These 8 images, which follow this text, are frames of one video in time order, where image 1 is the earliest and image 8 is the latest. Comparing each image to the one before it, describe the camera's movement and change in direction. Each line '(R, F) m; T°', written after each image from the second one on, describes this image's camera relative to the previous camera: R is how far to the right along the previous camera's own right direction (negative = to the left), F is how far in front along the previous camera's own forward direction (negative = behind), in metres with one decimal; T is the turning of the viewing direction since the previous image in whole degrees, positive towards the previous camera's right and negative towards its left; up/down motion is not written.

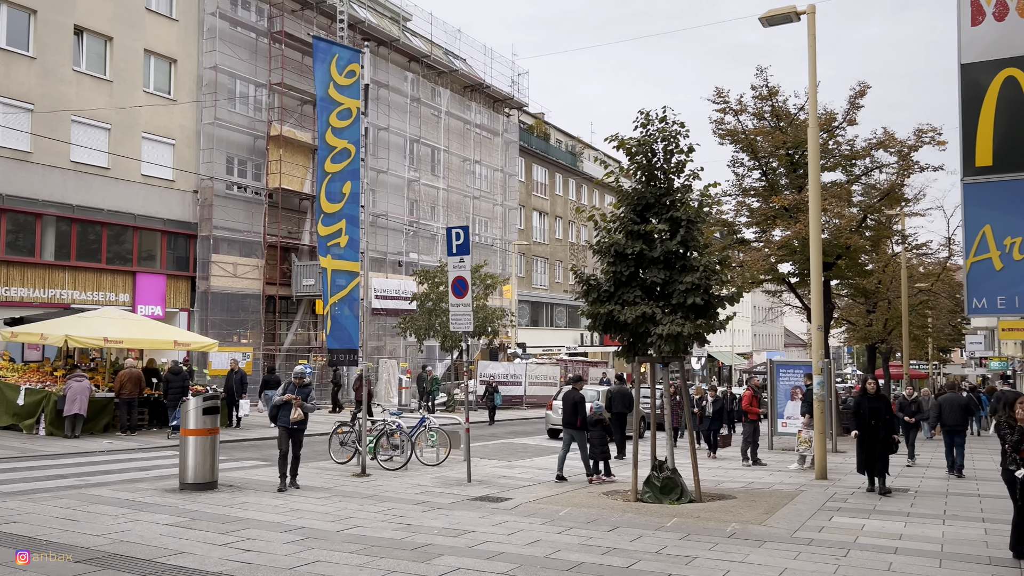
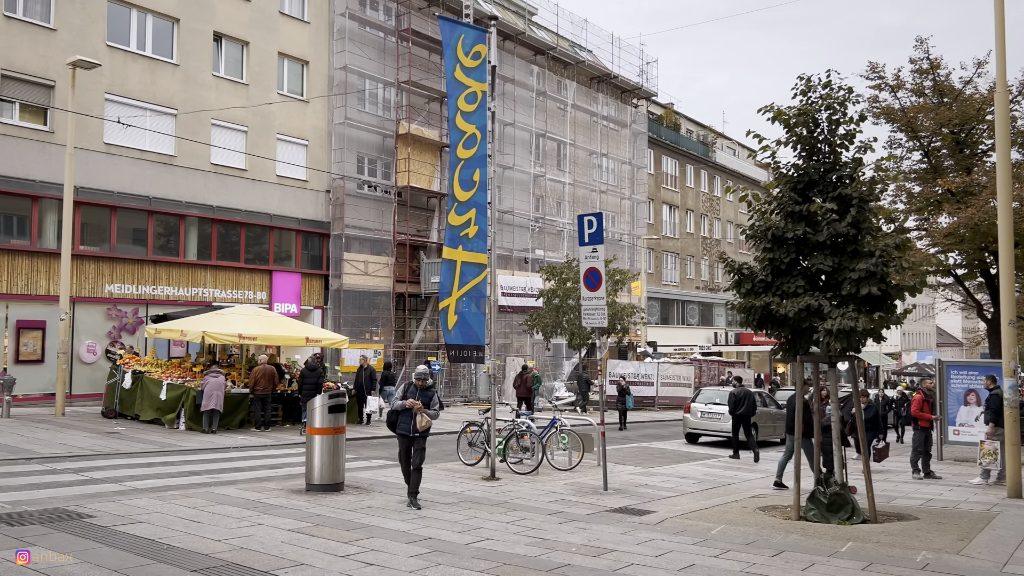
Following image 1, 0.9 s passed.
(-0.2, +0.9) m; -9°
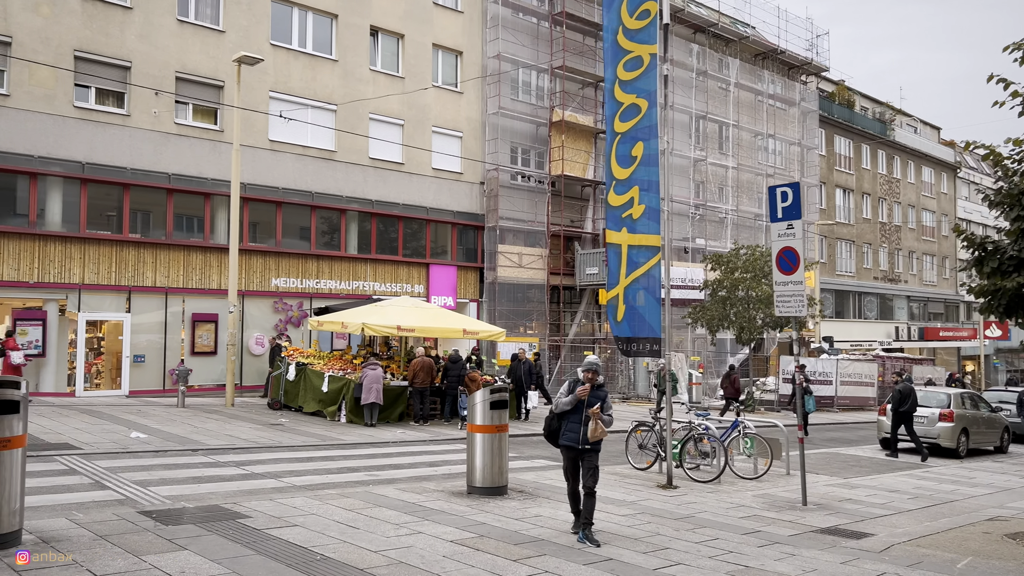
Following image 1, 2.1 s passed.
(-0.3, +1.1) m; -10°
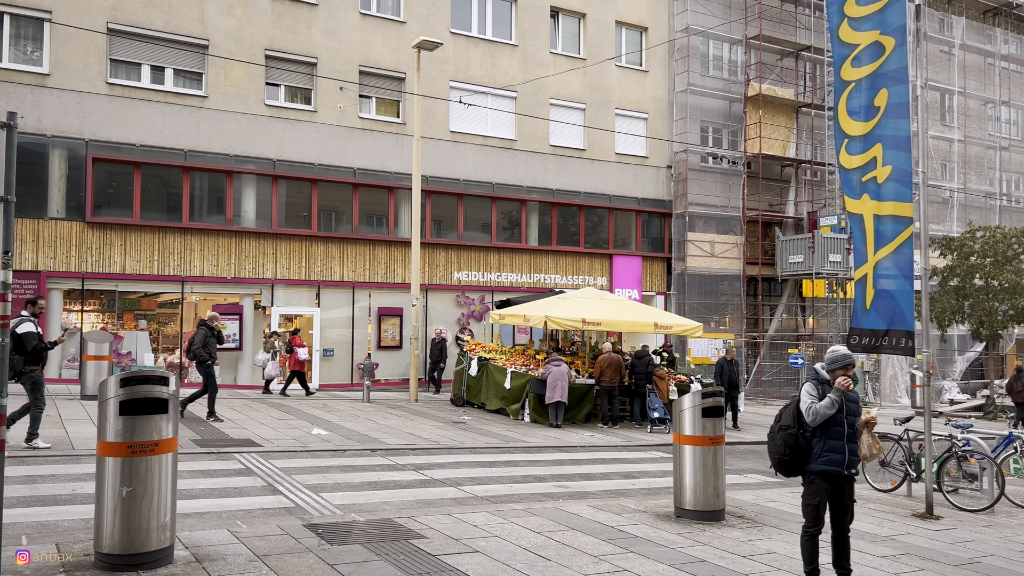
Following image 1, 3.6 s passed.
(-0.3, +1.4) m; -12°
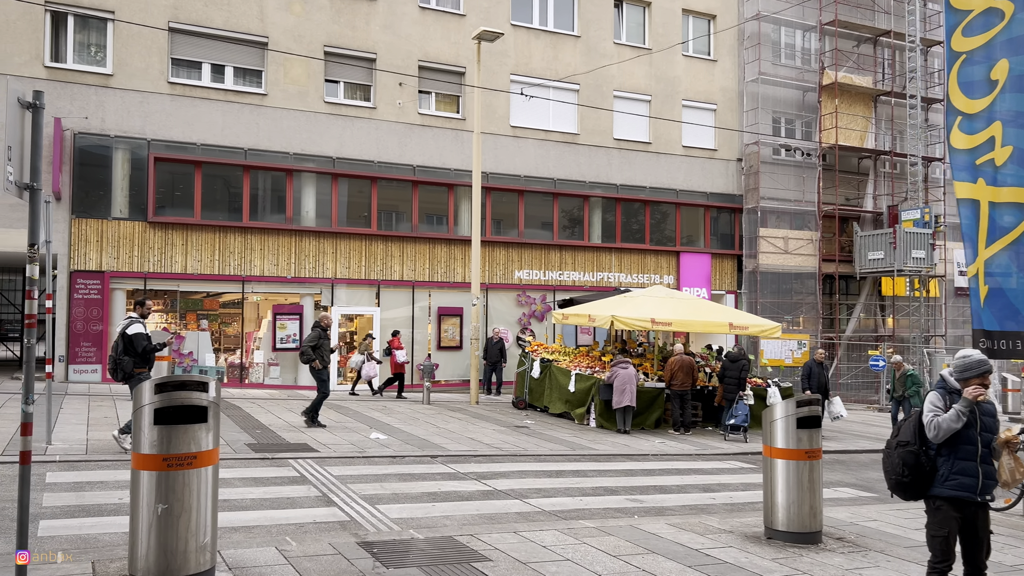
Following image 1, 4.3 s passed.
(-0.1, +0.7) m; -4°
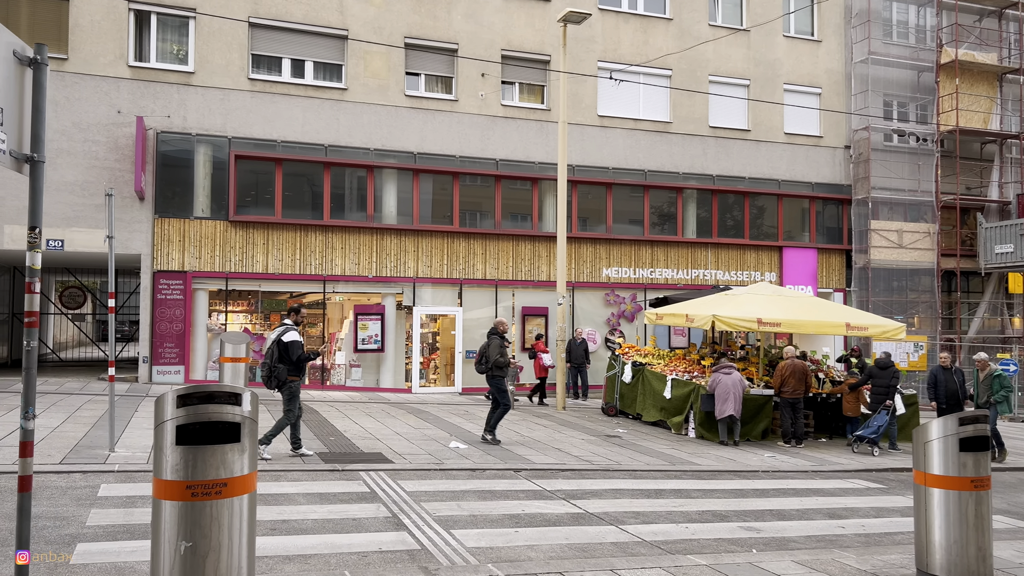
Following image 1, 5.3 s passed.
(-0.1, +1.1) m; -6°
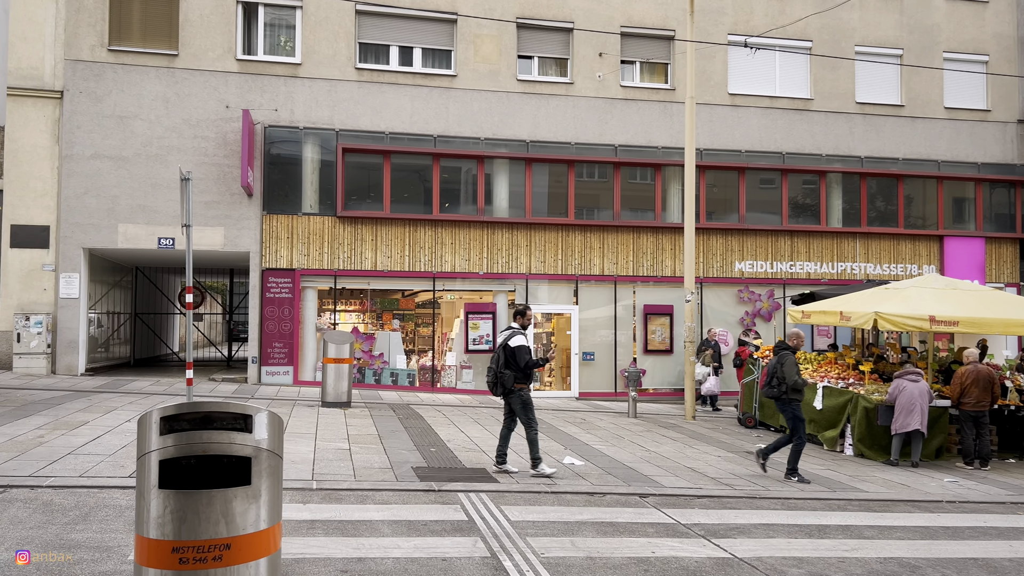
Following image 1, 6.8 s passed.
(-0.1, +1.5) m; -8°
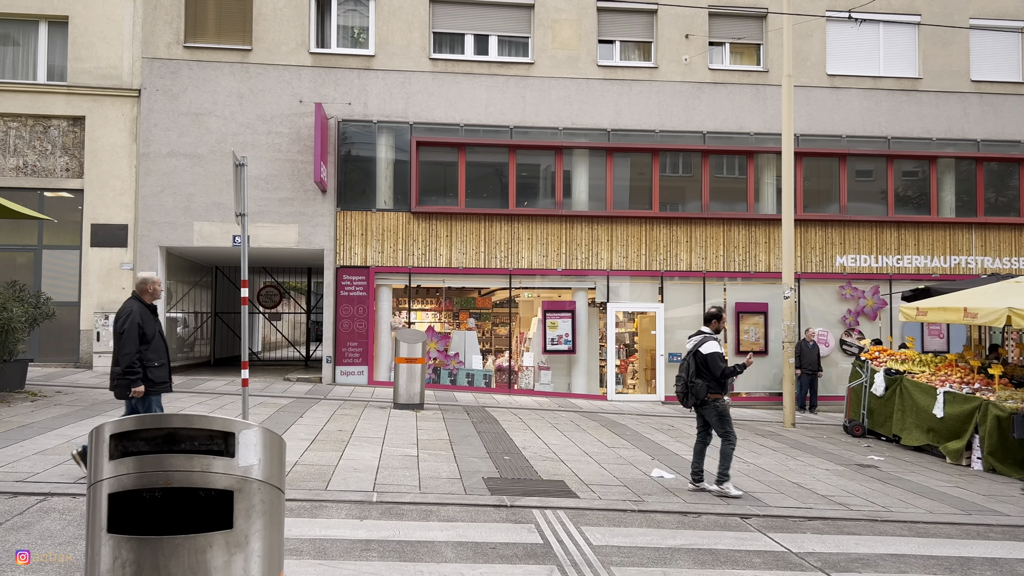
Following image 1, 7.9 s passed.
(0.0, +0.9) m; -6°
